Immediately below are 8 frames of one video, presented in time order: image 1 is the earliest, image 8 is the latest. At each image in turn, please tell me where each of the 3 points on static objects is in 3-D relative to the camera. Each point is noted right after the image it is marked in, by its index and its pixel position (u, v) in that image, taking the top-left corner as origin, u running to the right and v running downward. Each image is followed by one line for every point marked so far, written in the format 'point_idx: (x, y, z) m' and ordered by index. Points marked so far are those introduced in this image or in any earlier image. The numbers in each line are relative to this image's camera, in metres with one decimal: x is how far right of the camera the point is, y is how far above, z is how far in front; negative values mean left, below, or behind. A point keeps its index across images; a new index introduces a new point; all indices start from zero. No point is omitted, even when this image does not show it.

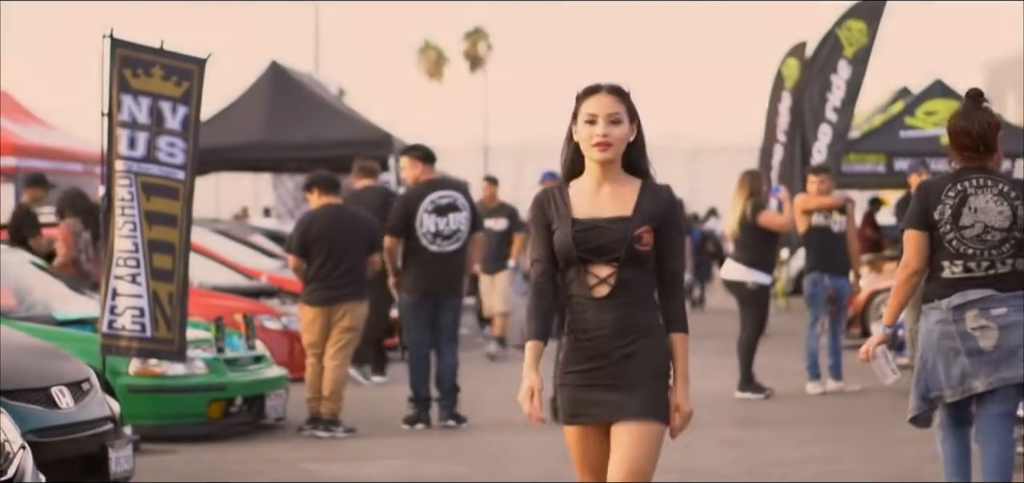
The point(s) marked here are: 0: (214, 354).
0: (-1.9, -0.7, +11.4) m
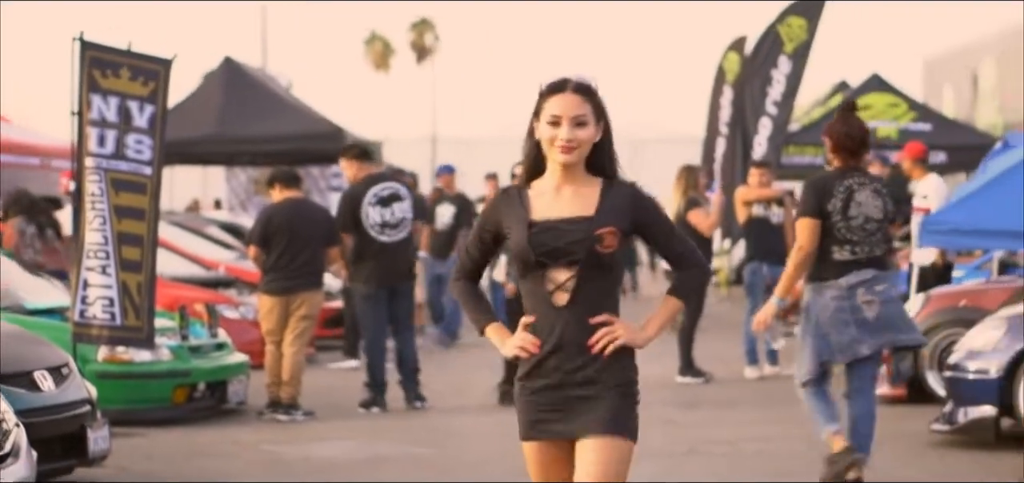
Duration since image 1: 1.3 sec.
0: (-2.2, -0.7, +11.9) m
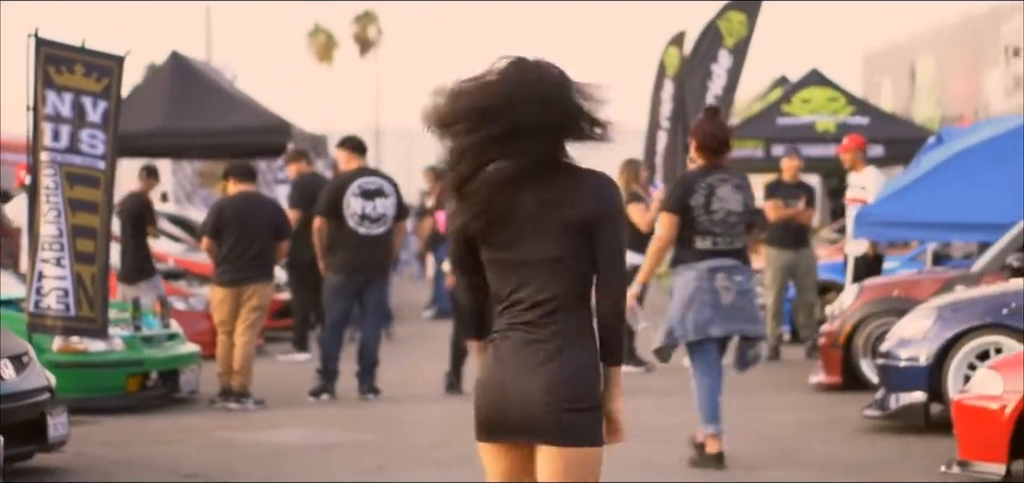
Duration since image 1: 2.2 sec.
0: (-2.5, -0.6, +12.1) m
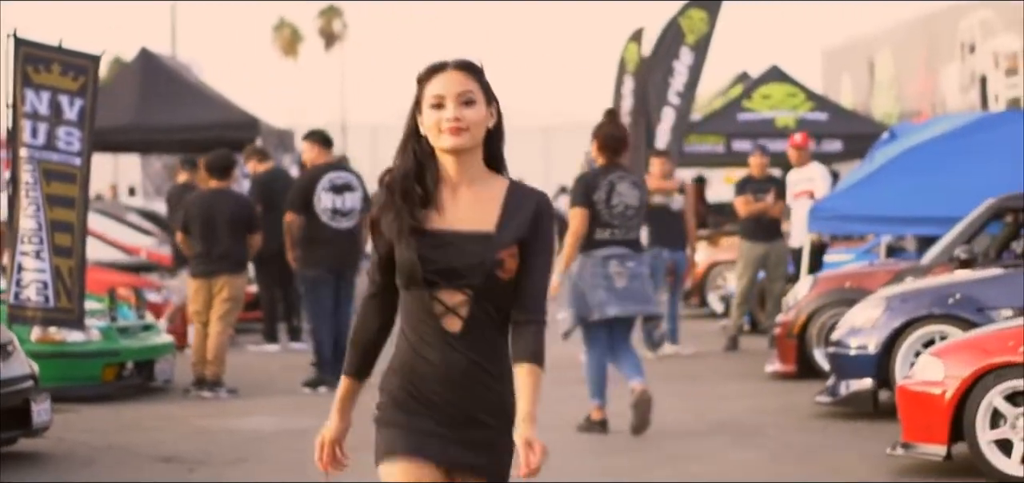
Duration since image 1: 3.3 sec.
0: (-2.8, -0.6, +12.5) m
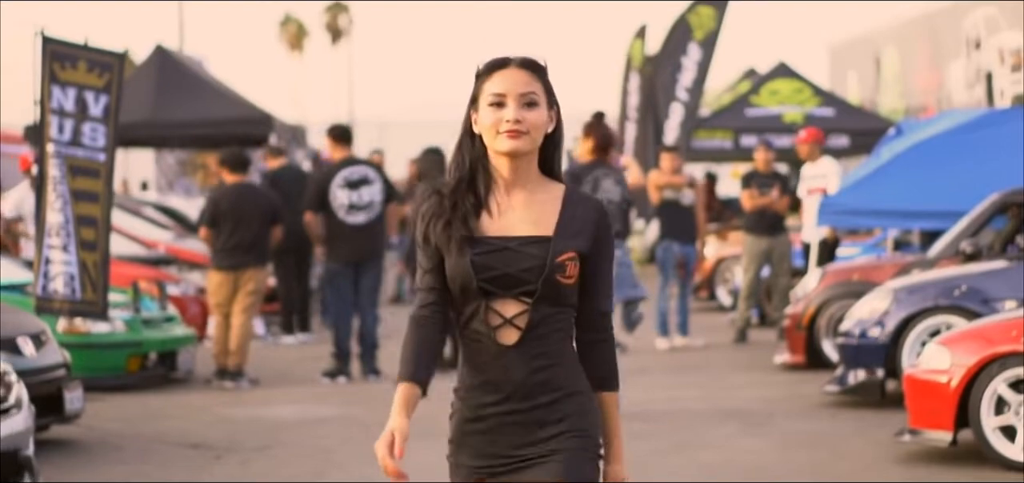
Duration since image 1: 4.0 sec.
0: (-2.7, -0.5, +12.8) m
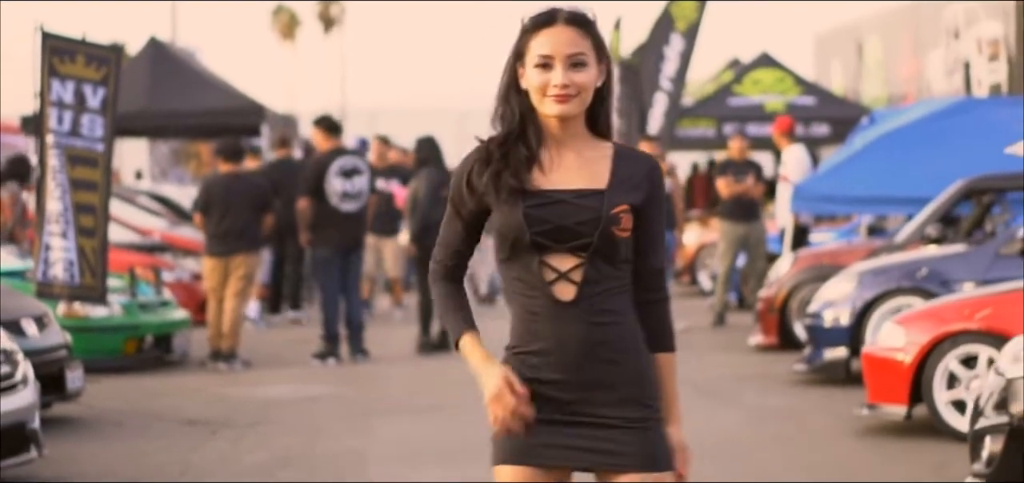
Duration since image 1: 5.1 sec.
0: (-2.8, -0.4, +13.3) m
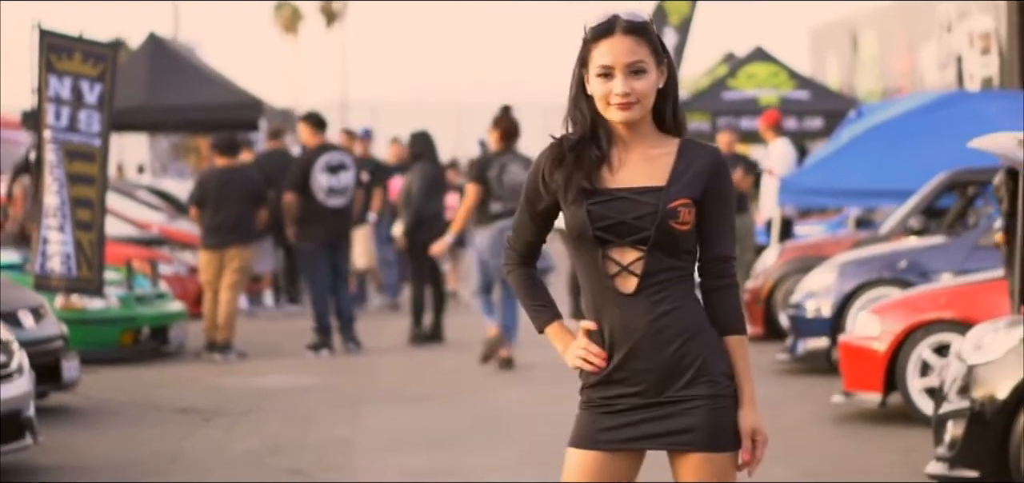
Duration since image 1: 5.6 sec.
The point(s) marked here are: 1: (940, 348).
0: (-2.9, -0.4, +13.5) m
1: (+2.3, -0.6, +9.7) m
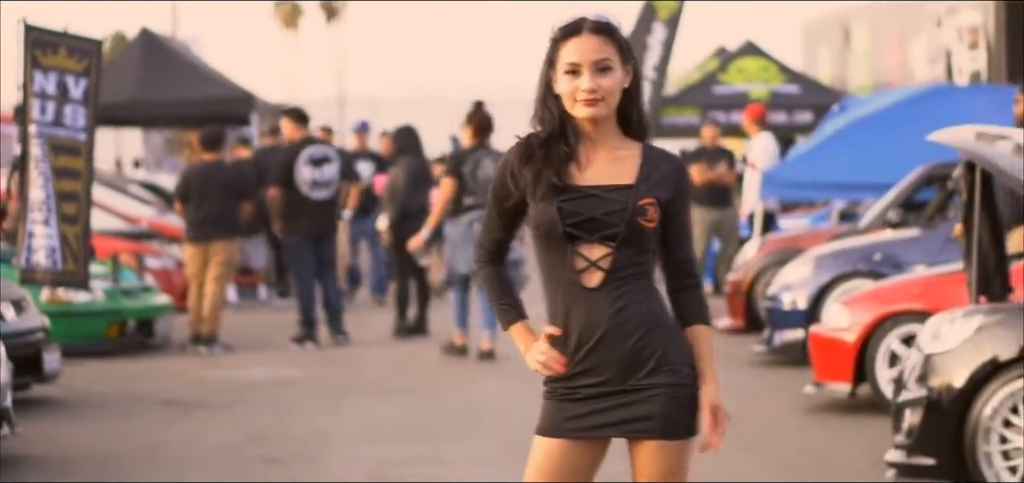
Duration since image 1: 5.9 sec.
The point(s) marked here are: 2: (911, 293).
0: (-3.0, -0.3, +13.7) m
1: (+2.2, -0.5, +9.8) m
2: (+2.1, -0.3, +9.8) m
